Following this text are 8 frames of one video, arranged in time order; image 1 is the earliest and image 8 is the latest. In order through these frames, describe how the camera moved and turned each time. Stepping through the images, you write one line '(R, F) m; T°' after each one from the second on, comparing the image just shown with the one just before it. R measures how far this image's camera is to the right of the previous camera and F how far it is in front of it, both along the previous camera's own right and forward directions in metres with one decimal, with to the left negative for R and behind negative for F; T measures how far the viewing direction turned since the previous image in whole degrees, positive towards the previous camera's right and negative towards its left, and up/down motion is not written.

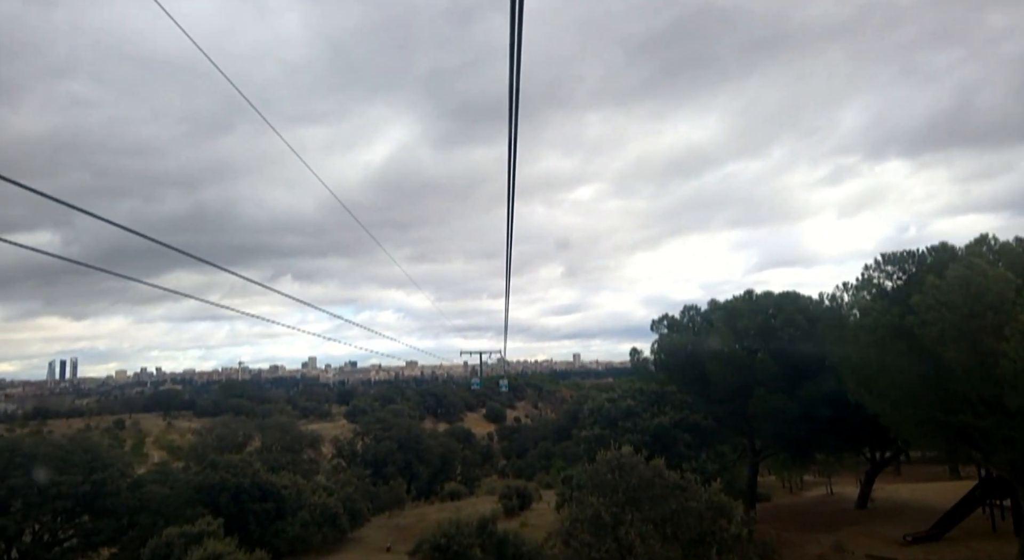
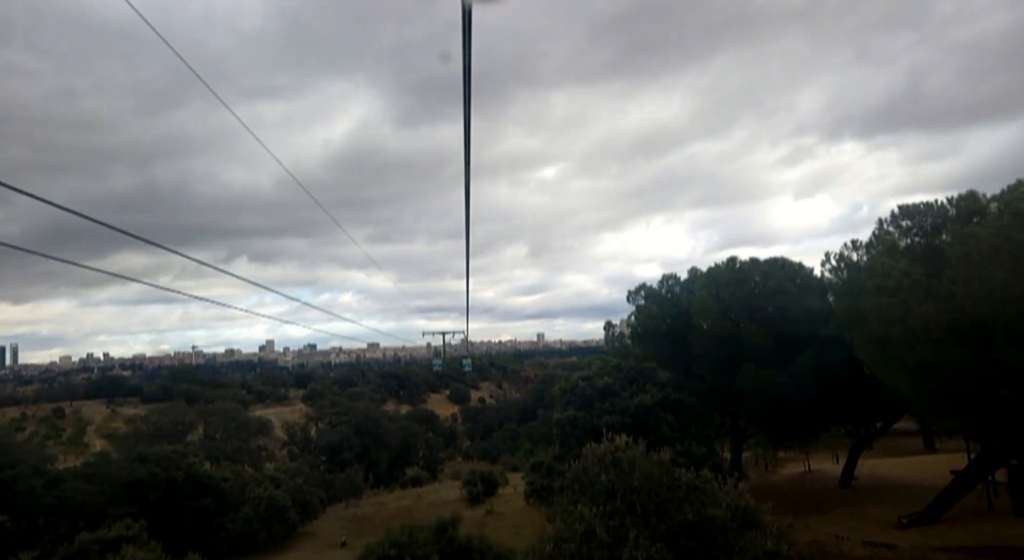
(0.0, +2.1) m; +3°
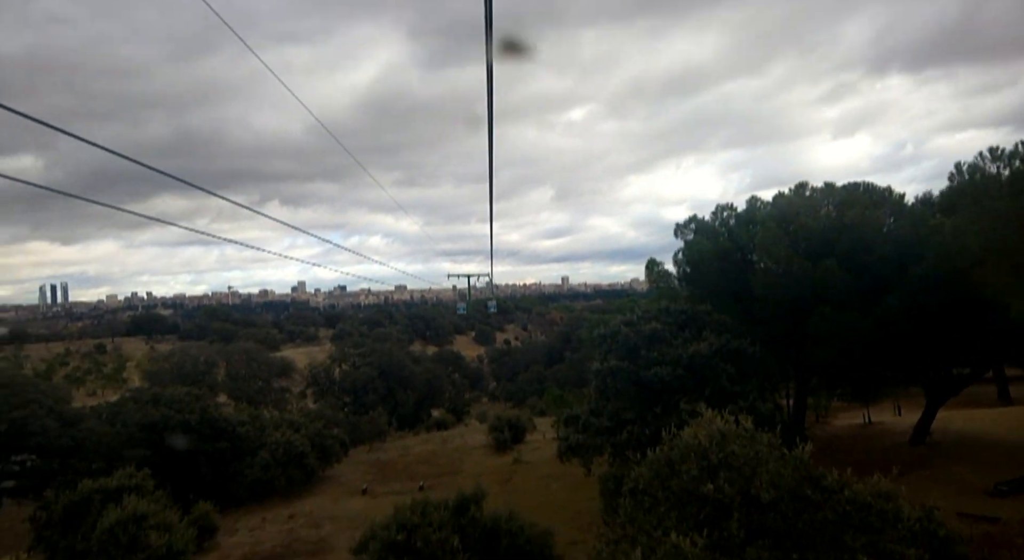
(-0.2, +2.2) m; -2°
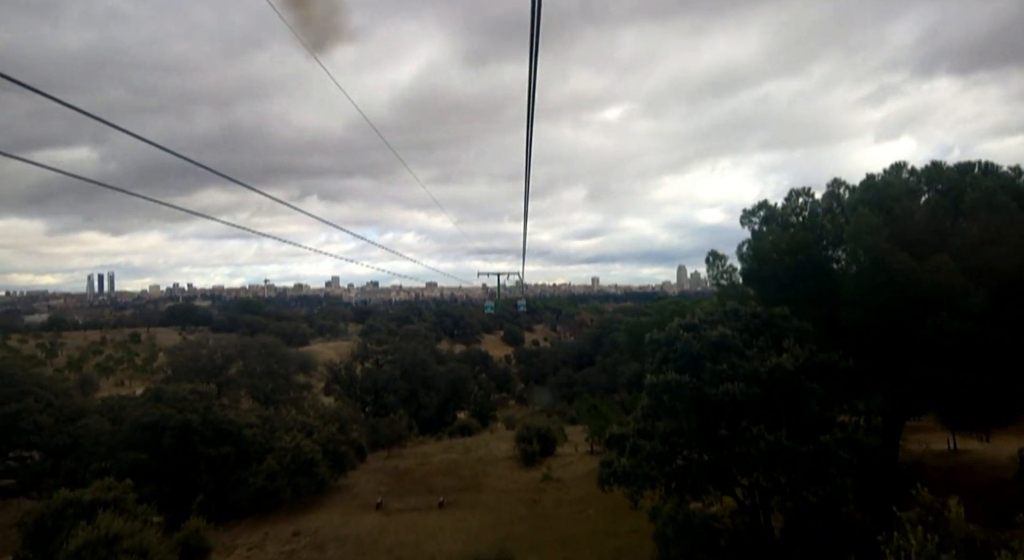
(-0.1, +2.4) m; -3°
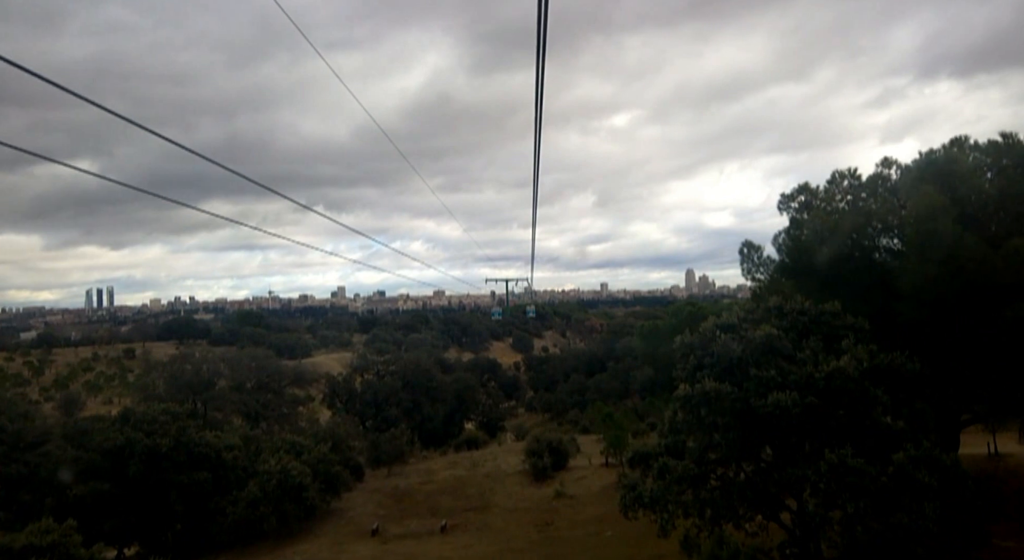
(+0.1, +2.0) m; -1°
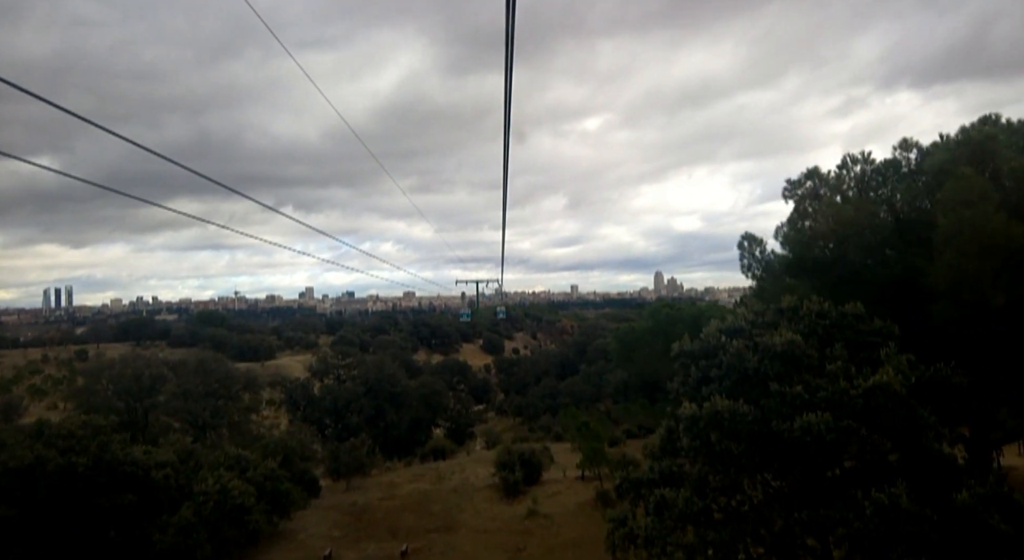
(0.0, +1.8) m; +3°
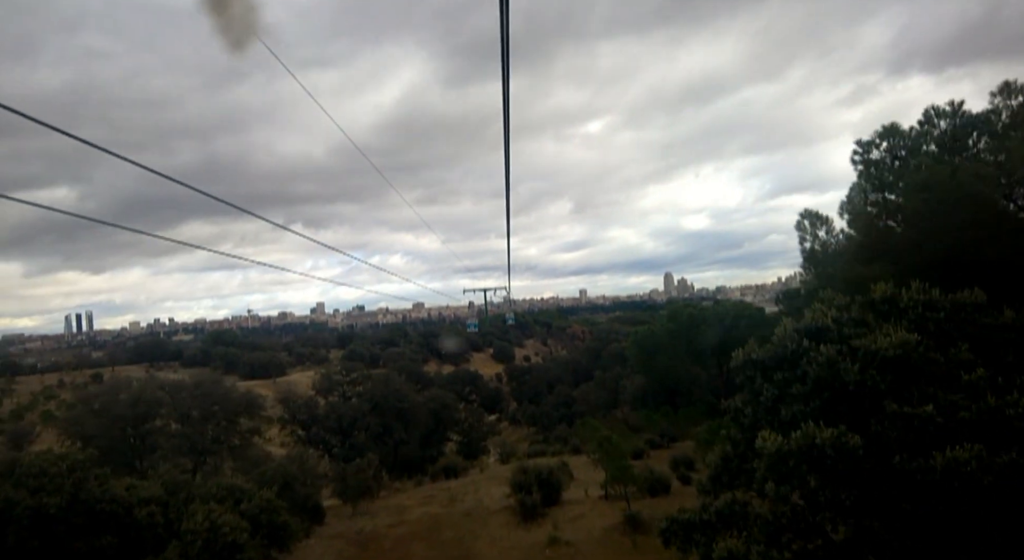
(0.0, +1.6) m; -1°
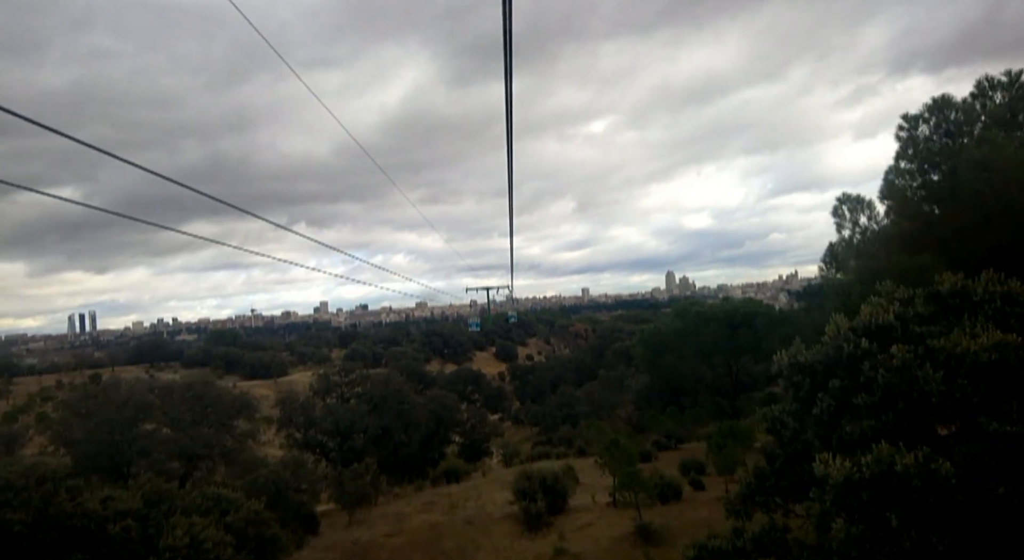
(0.0, +1.1) m; 0°
